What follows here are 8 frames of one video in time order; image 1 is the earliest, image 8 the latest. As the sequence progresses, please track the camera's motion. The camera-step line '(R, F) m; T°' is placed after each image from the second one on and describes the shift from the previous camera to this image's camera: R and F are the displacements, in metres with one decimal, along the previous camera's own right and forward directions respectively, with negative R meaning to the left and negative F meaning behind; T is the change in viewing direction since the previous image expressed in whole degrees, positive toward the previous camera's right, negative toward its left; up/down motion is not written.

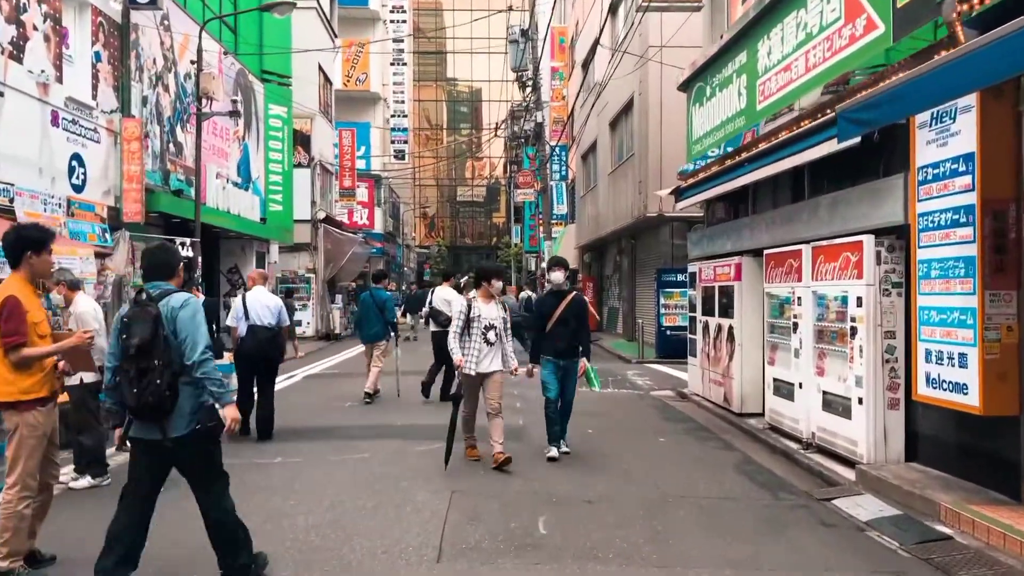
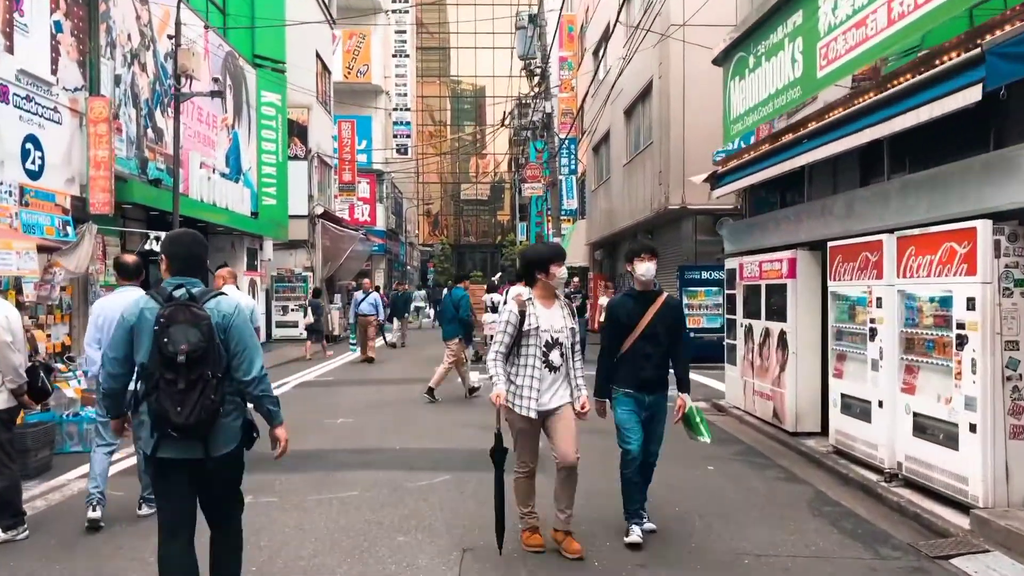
(-0.1, +1.5) m; 0°
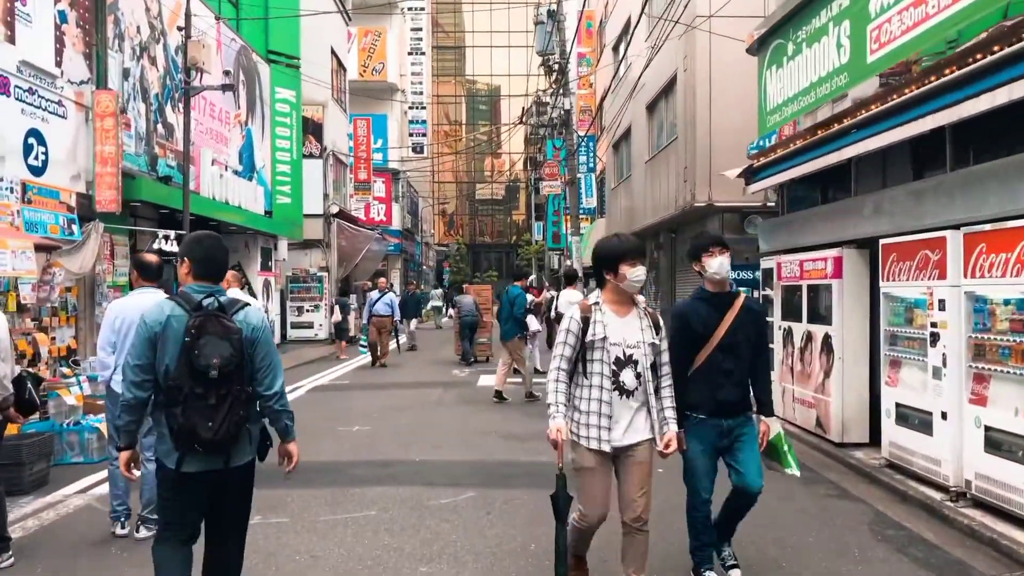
(-0.1, +0.5) m; -1°
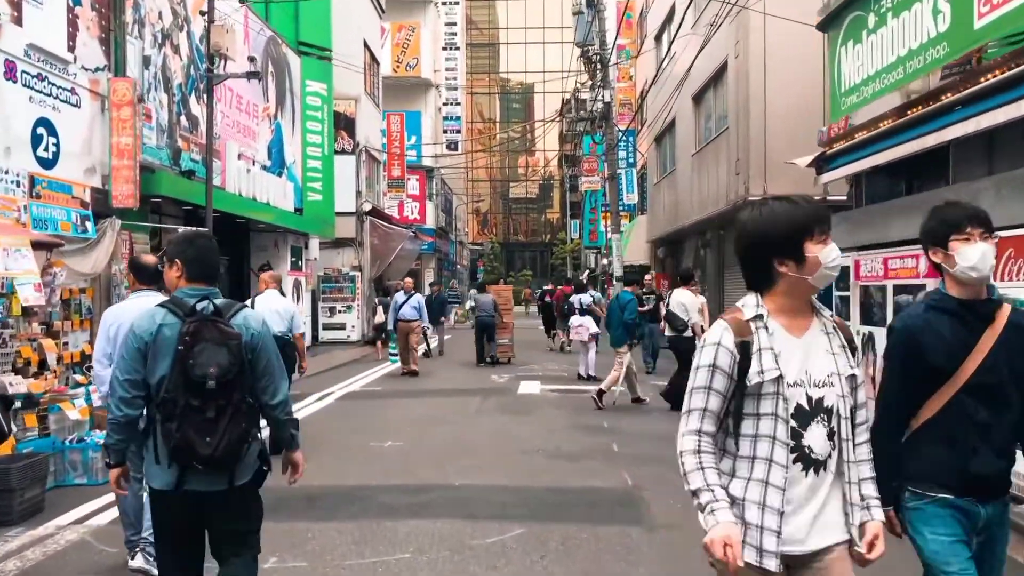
(-0.1, +0.9) m; -2°
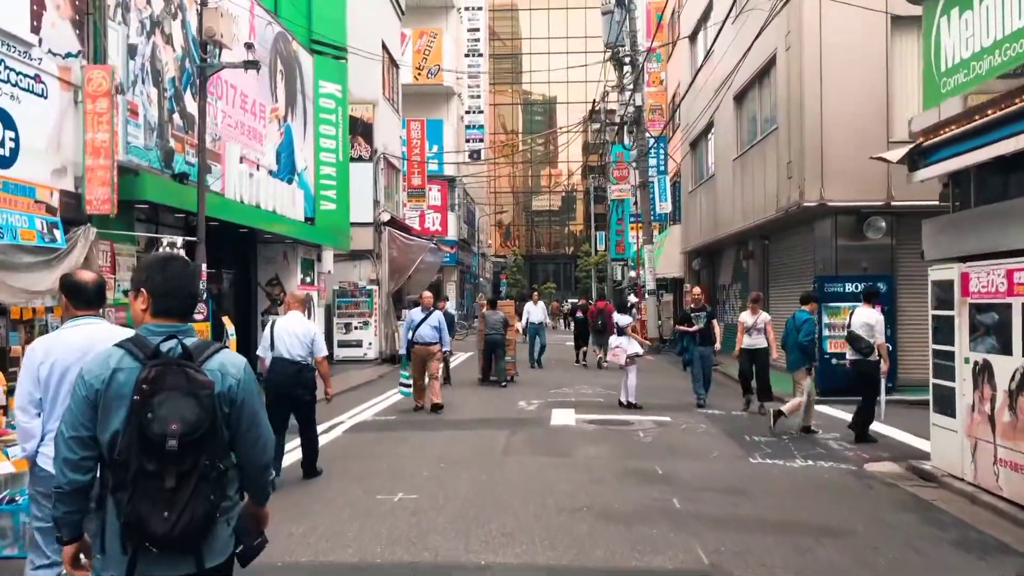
(-0.1, +1.5) m; -1°
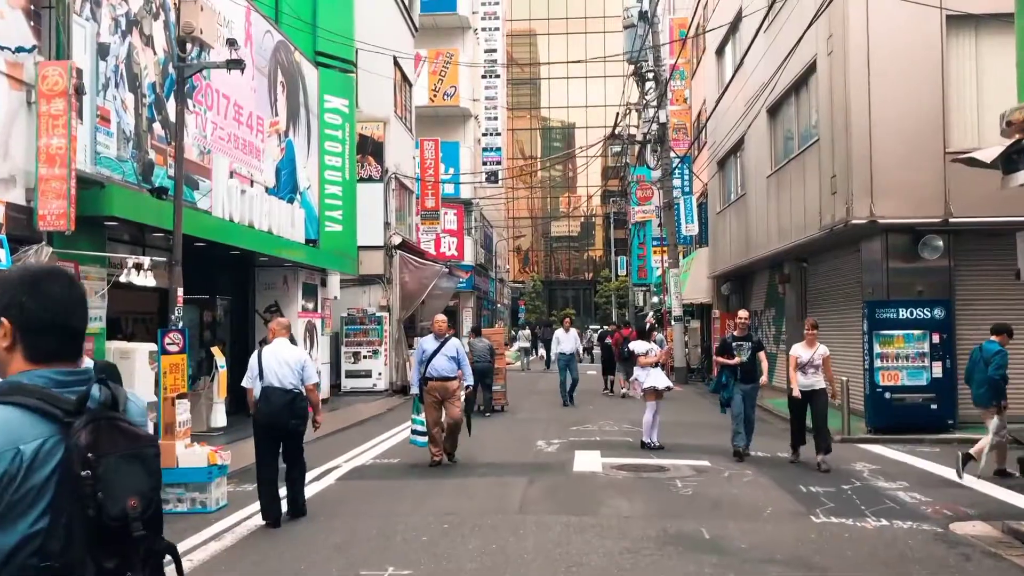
(0.0, +1.3) m; -1°
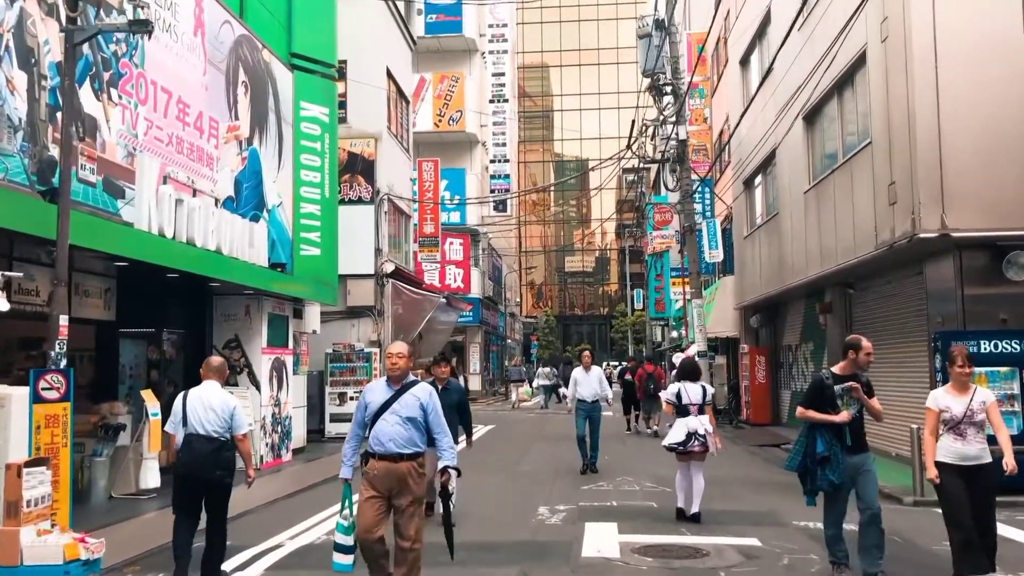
(+0.2, +2.3) m; -1°
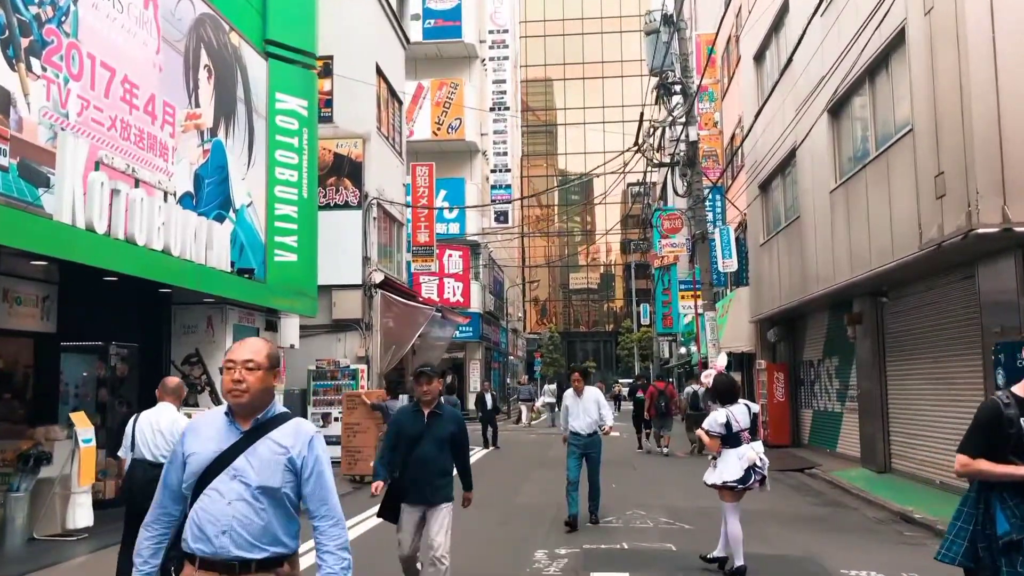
(+0.1, +1.5) m; 0°
